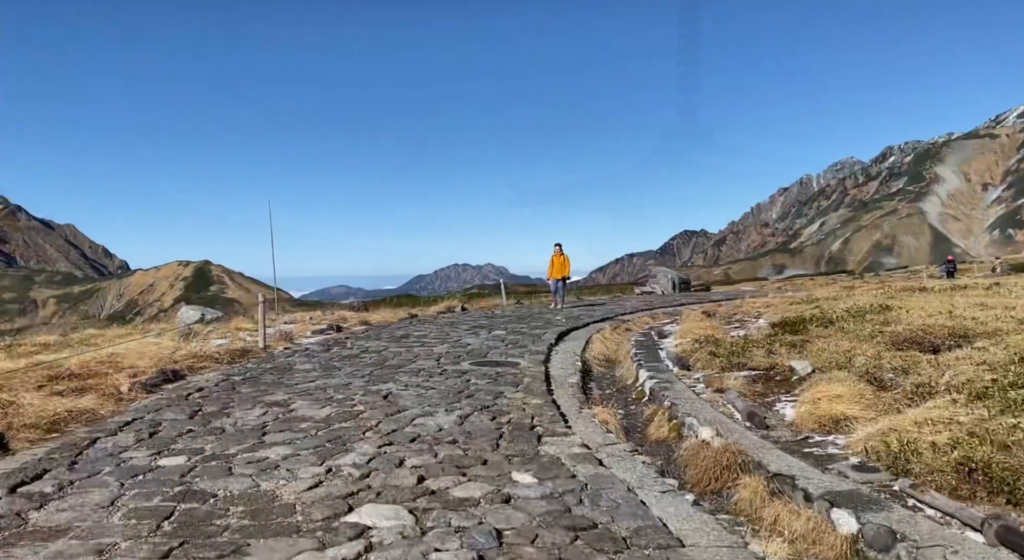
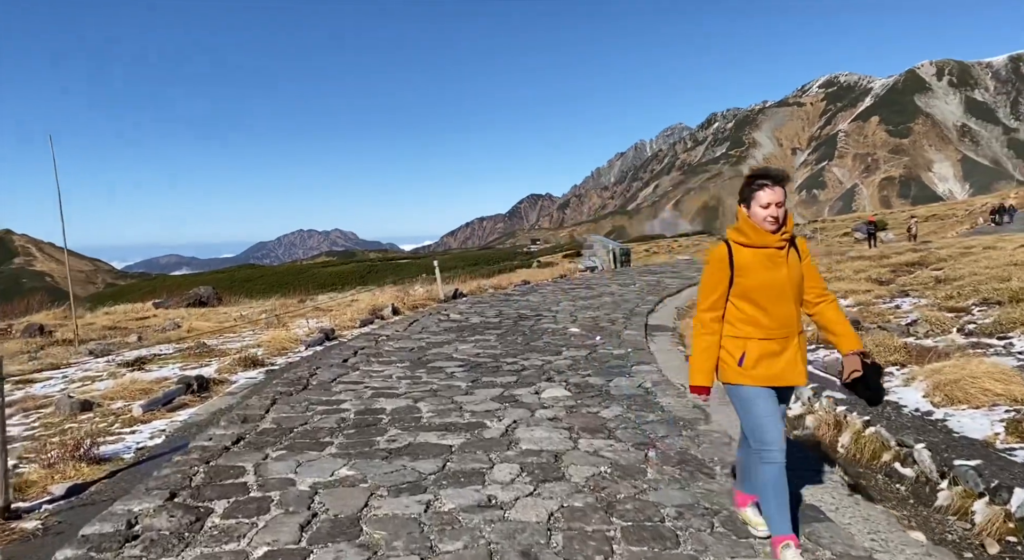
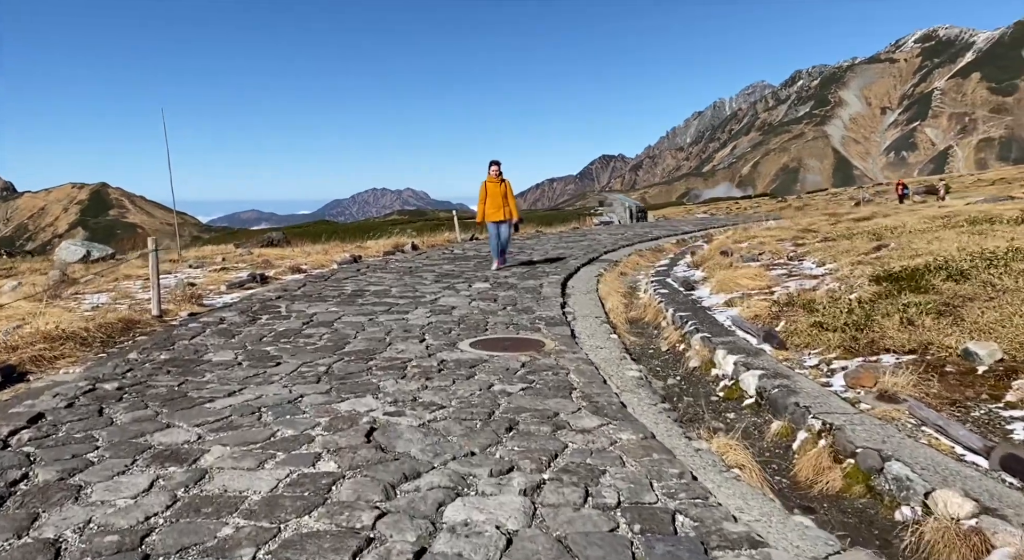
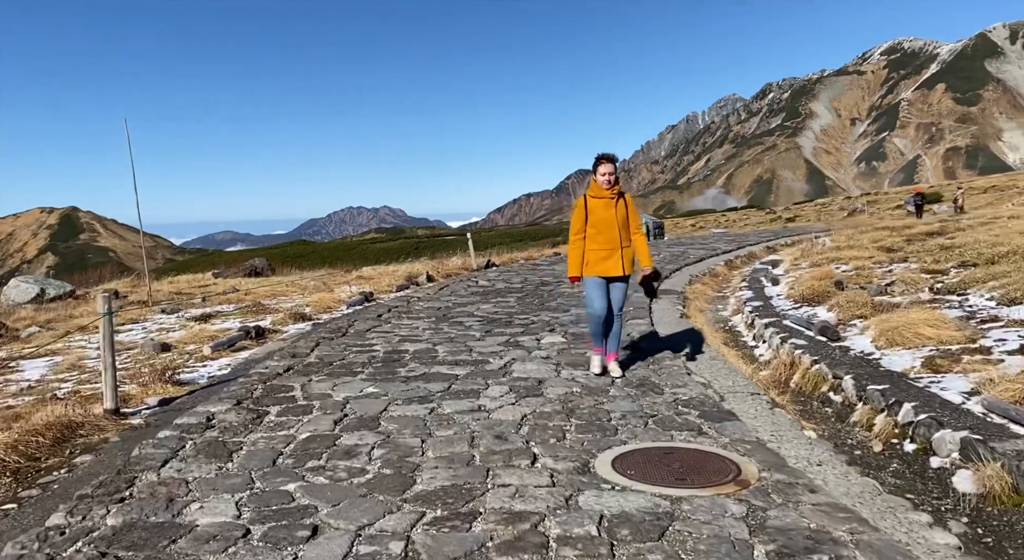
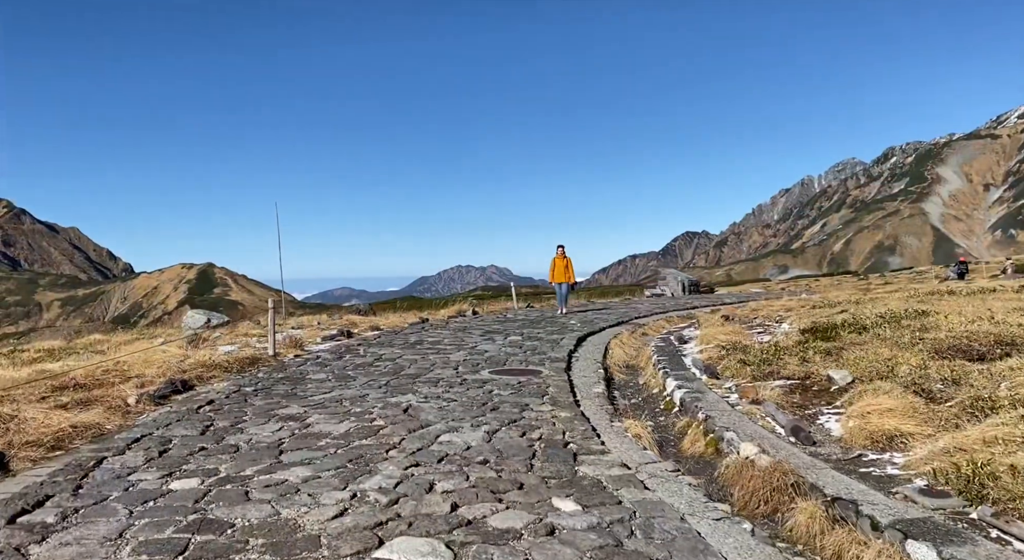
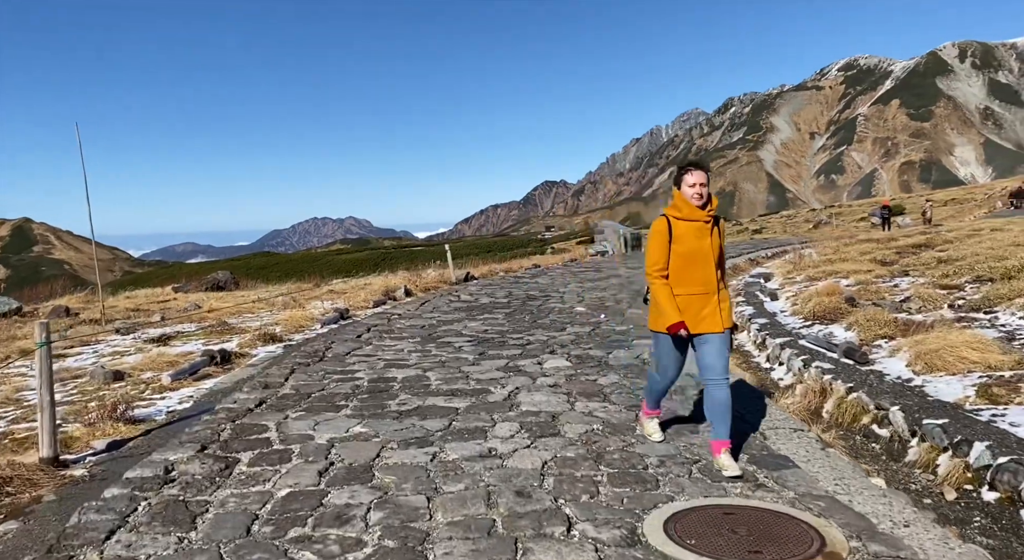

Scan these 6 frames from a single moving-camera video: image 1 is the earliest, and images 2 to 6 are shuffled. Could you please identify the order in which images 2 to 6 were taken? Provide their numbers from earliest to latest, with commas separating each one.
5, 3, 4, 6, 2
